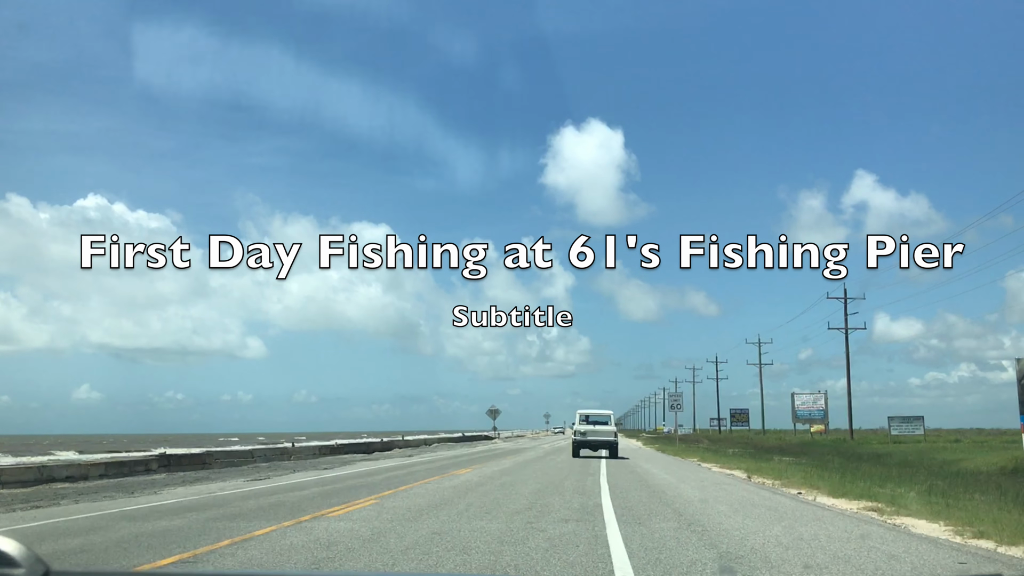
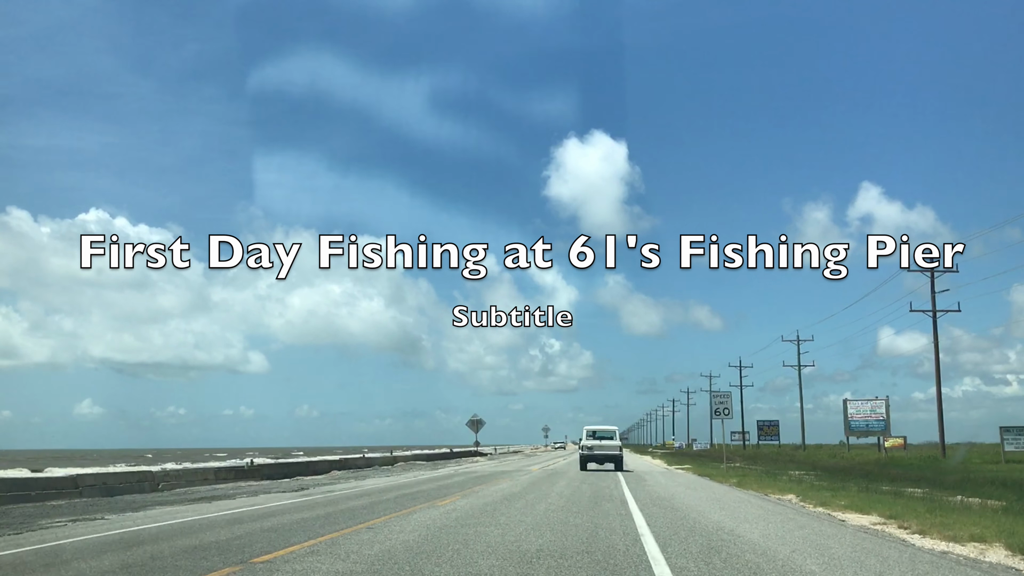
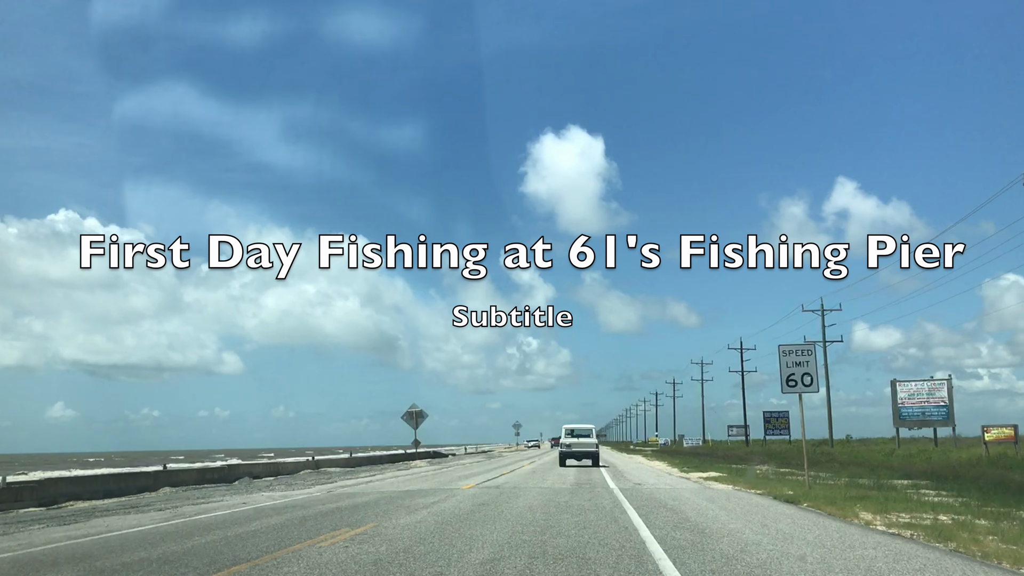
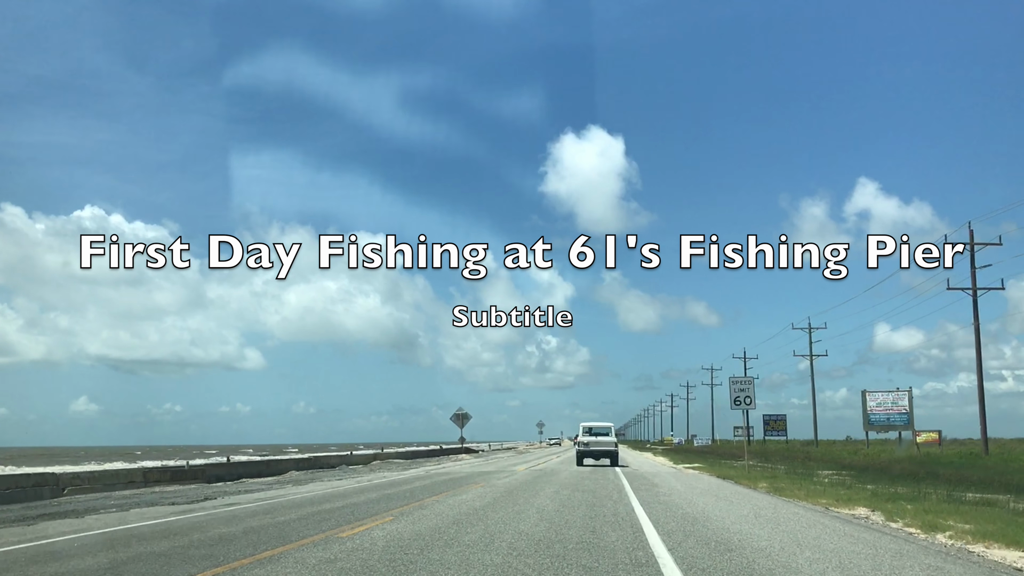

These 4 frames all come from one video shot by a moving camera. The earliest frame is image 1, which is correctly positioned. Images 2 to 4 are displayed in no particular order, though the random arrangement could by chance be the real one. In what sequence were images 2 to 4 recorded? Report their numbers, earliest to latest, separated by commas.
2, 4, 3
